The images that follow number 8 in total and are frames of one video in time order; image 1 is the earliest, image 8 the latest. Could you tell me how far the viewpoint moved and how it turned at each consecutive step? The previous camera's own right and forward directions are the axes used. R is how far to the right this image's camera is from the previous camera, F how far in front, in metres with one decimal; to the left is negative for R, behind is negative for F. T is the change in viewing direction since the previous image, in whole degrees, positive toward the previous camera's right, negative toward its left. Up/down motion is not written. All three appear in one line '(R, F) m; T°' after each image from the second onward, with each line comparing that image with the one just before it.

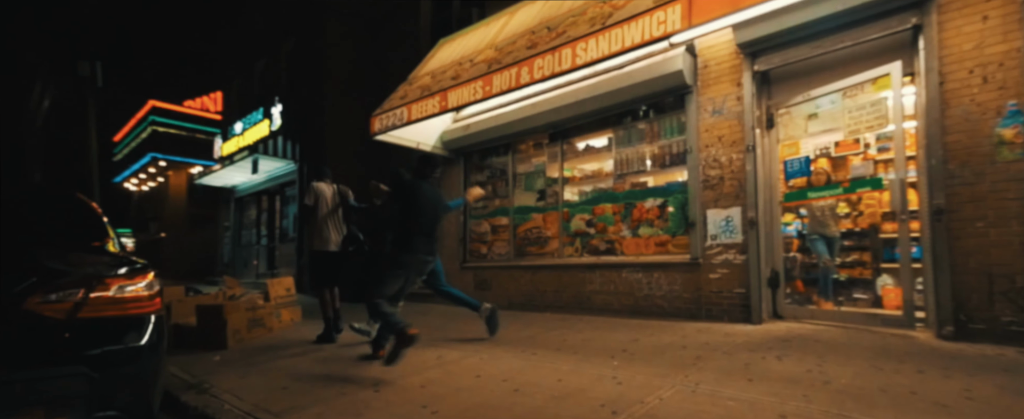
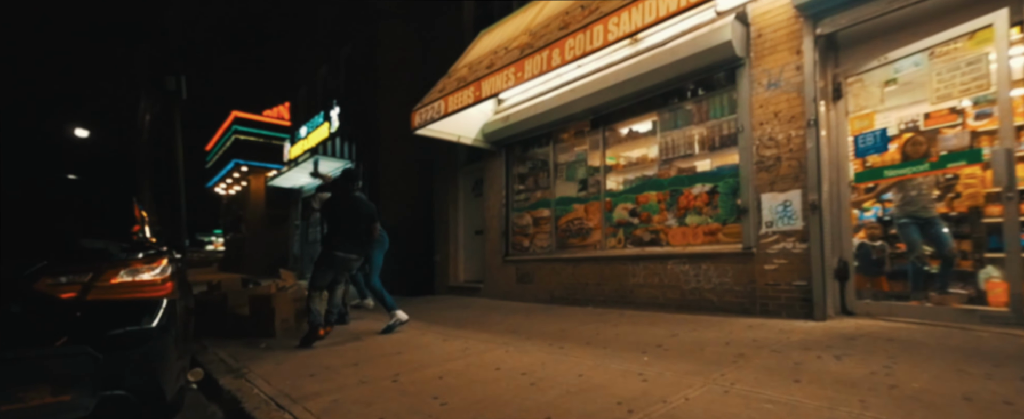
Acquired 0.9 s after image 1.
(+0.4, +0.3) m; -8°
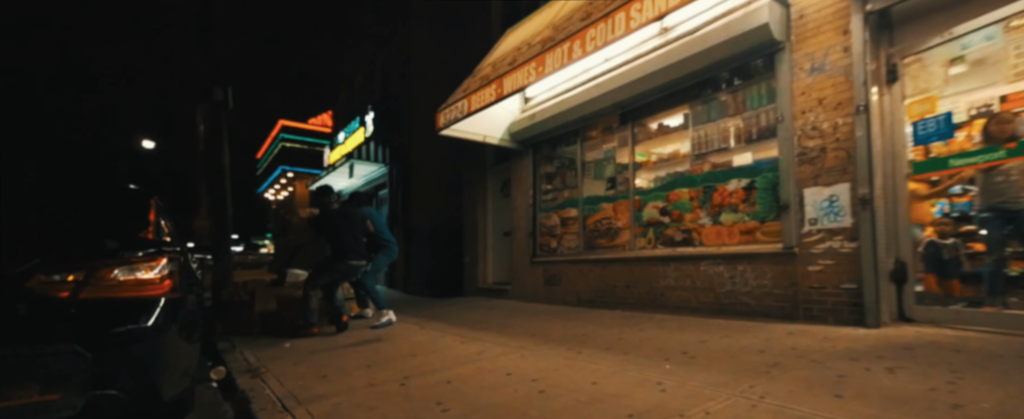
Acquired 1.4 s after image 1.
(+0.3, +0.2) m; -5°
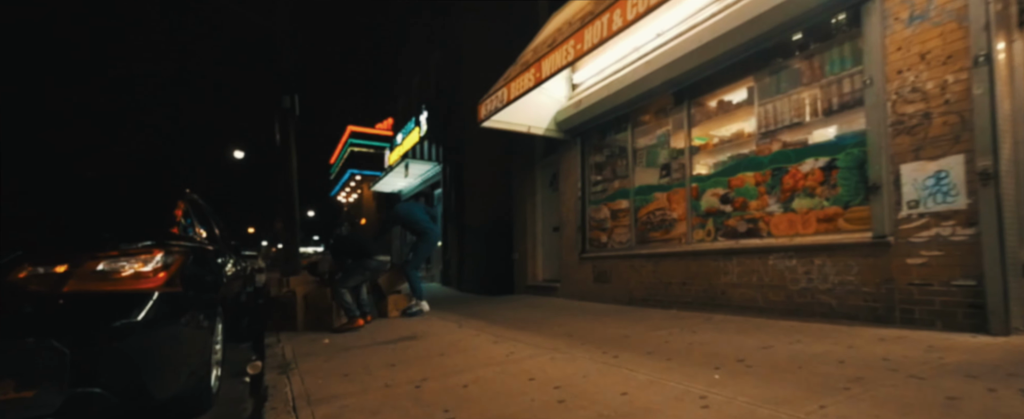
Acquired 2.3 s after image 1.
(+0.3, +0.5) m; -8°
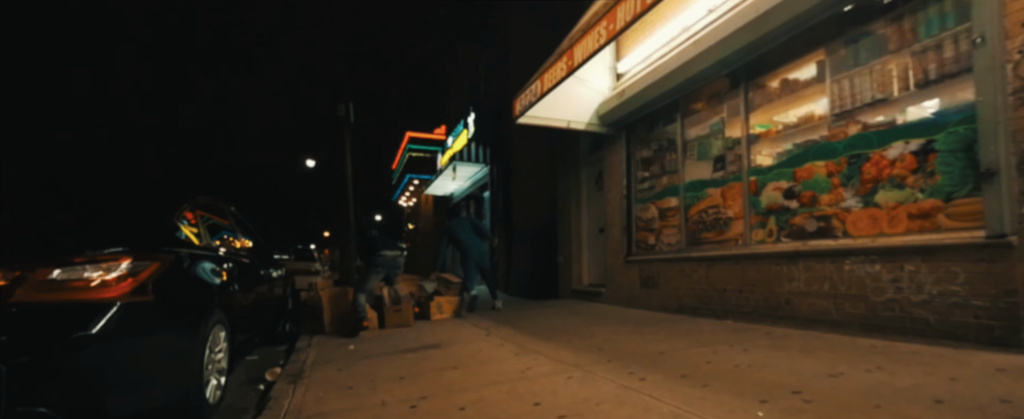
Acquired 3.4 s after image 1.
(+0.4, +0.5) m; -7°
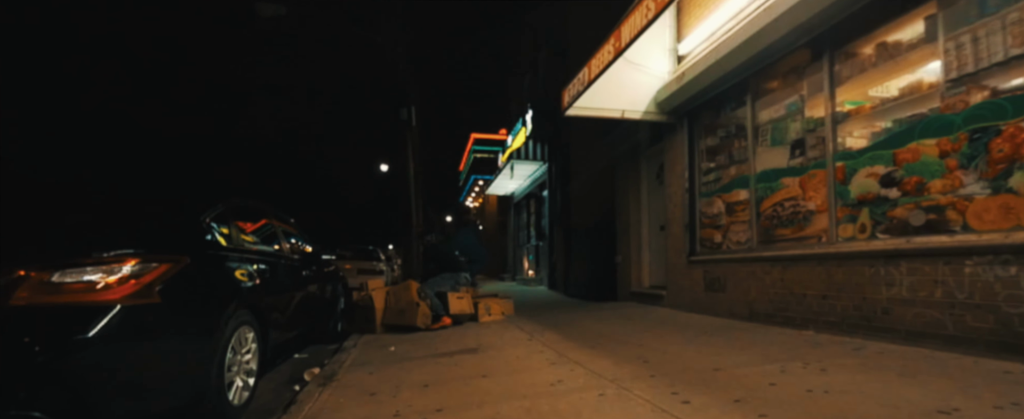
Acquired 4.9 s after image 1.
(+0.3, +0.4) m; -8°
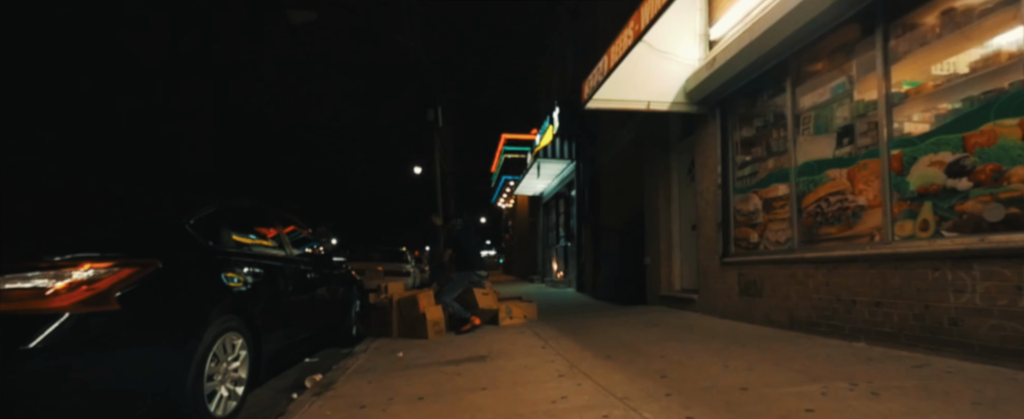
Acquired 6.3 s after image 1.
(+0.2, +0.4) m; -4°
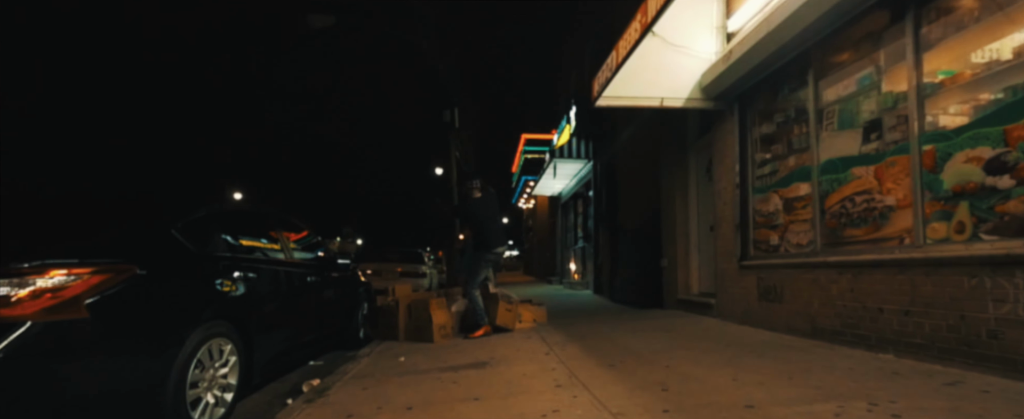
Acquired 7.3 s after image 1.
(+0.2, +0.2) m; -3°
